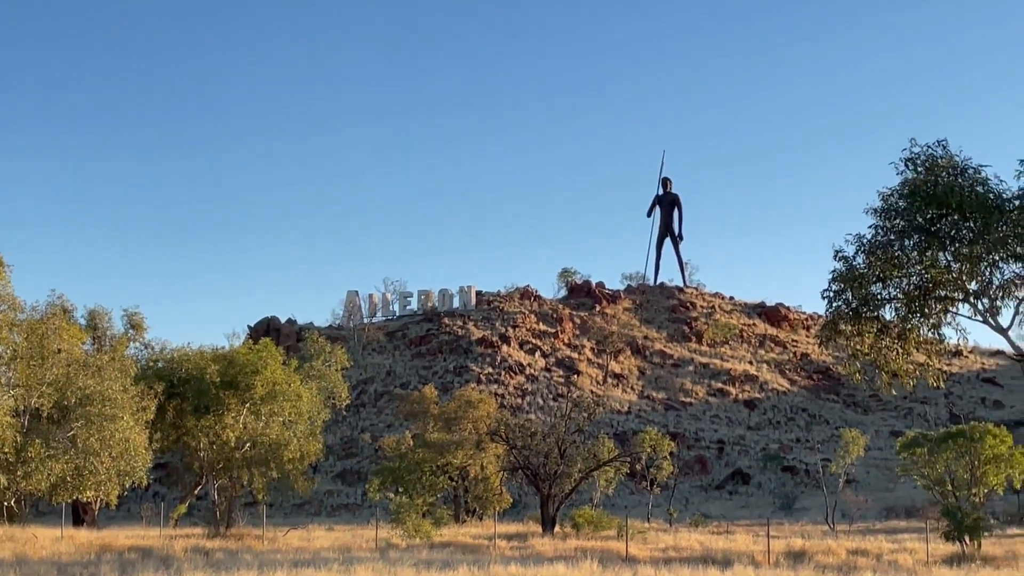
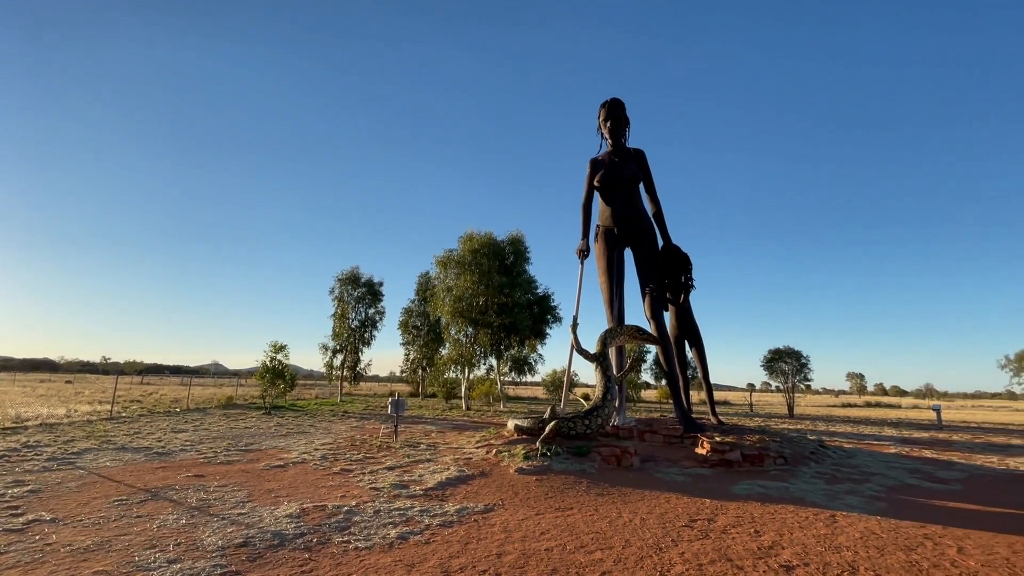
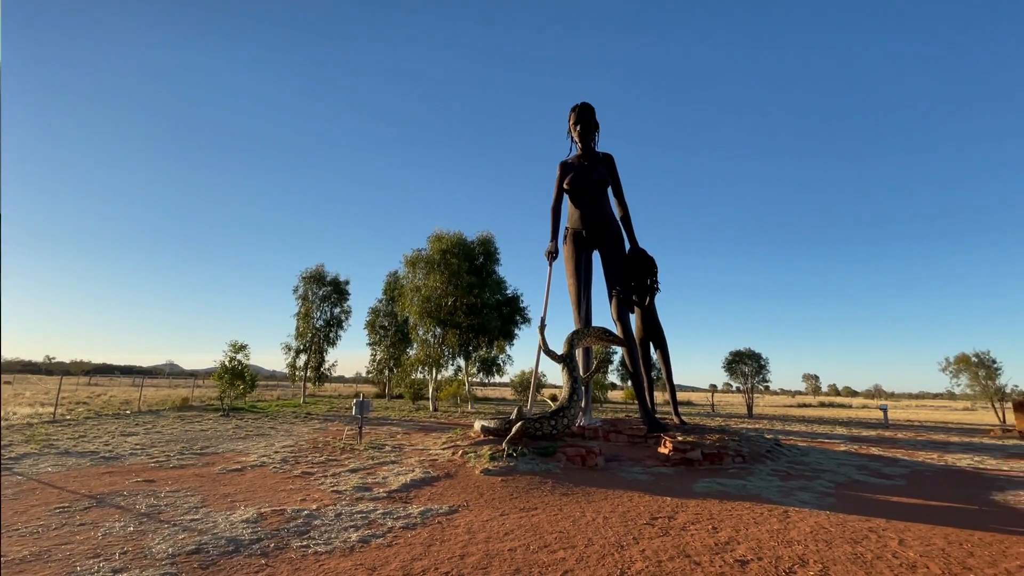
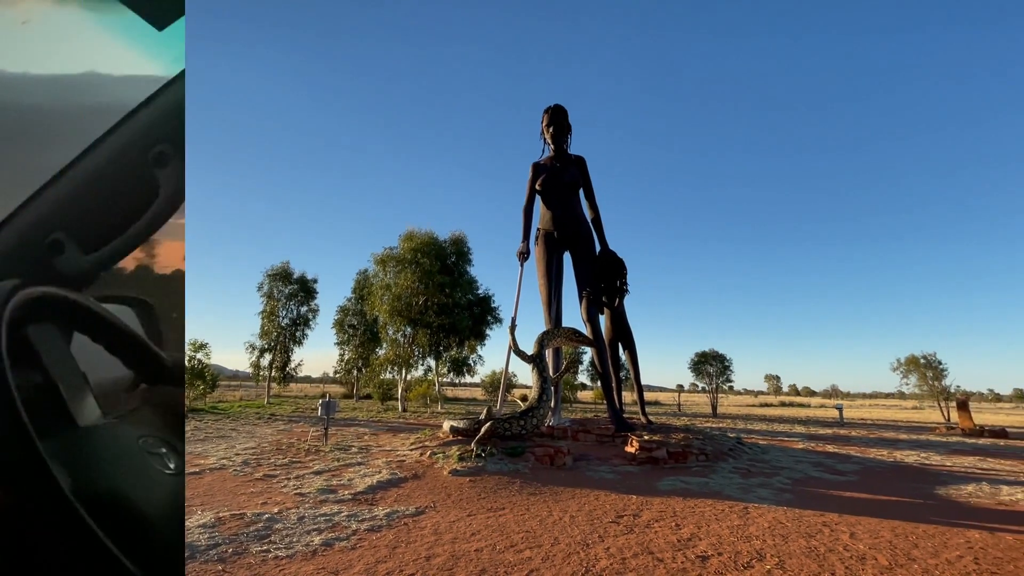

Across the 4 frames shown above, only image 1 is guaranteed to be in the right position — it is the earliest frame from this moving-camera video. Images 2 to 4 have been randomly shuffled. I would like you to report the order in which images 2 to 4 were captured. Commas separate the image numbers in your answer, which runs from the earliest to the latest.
2, 3, 4
